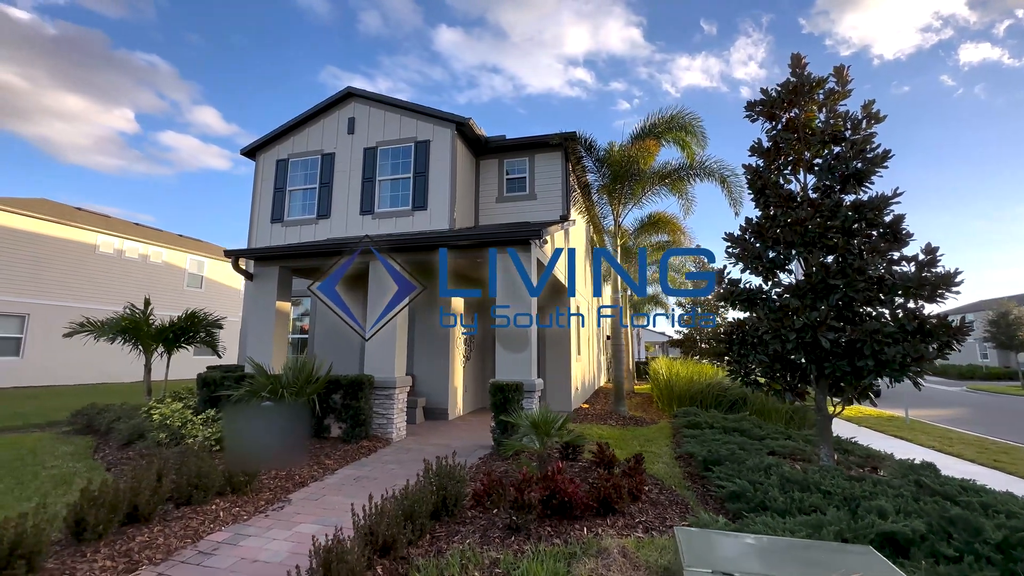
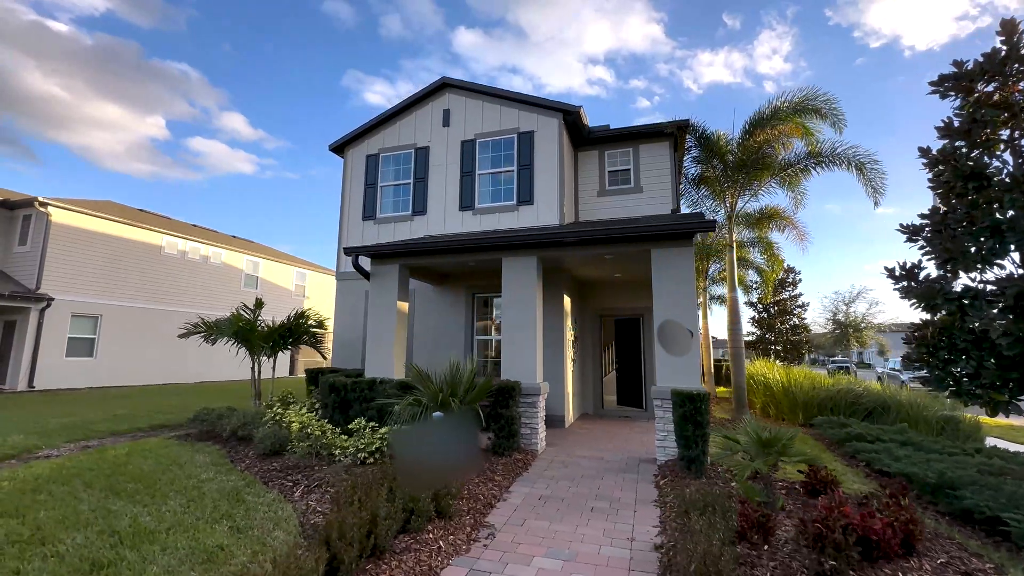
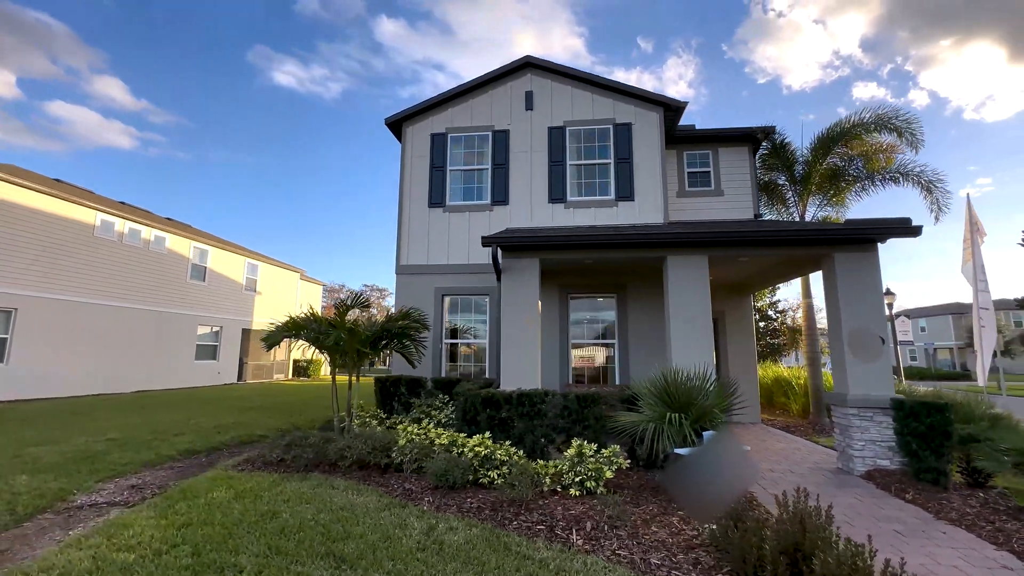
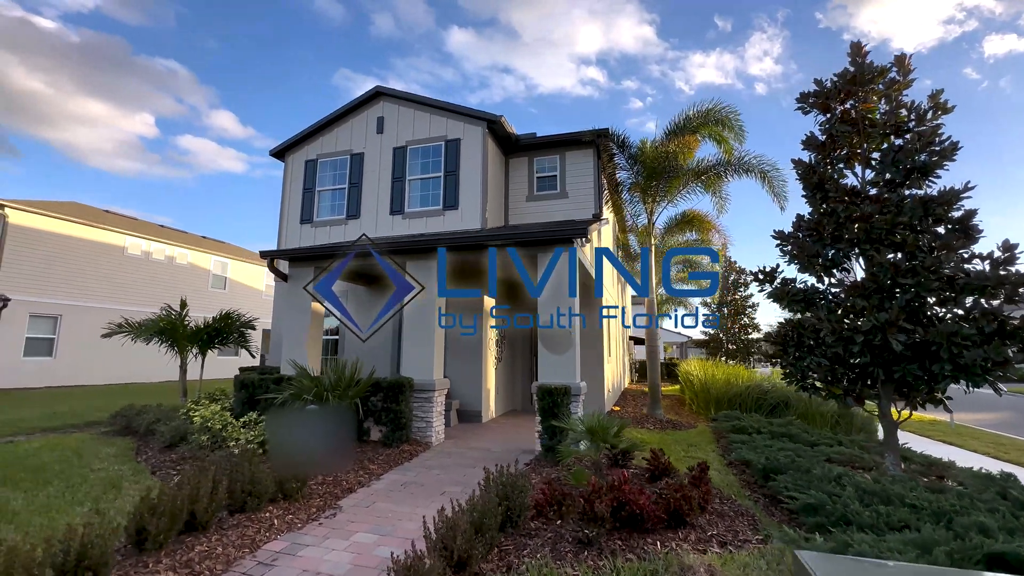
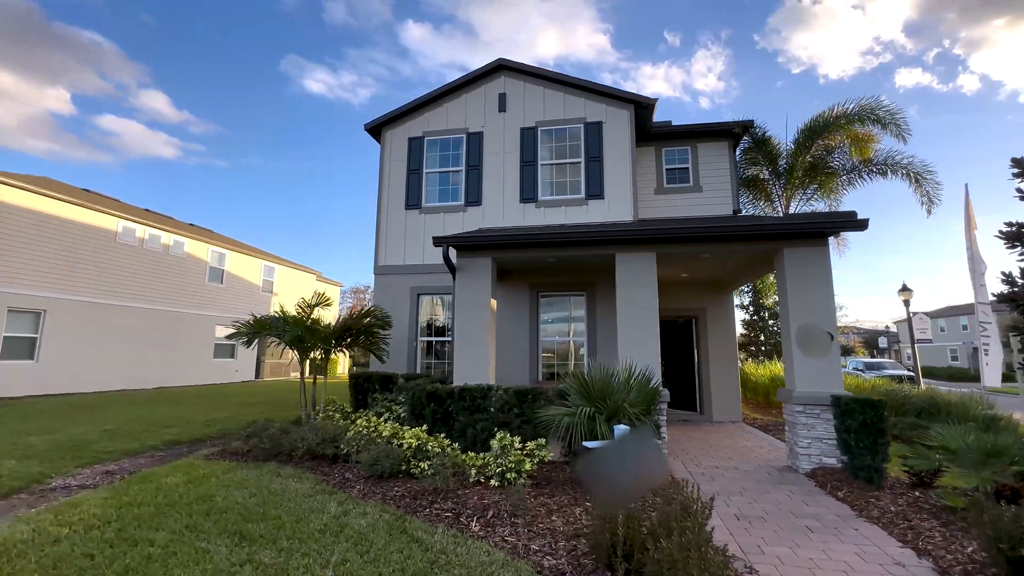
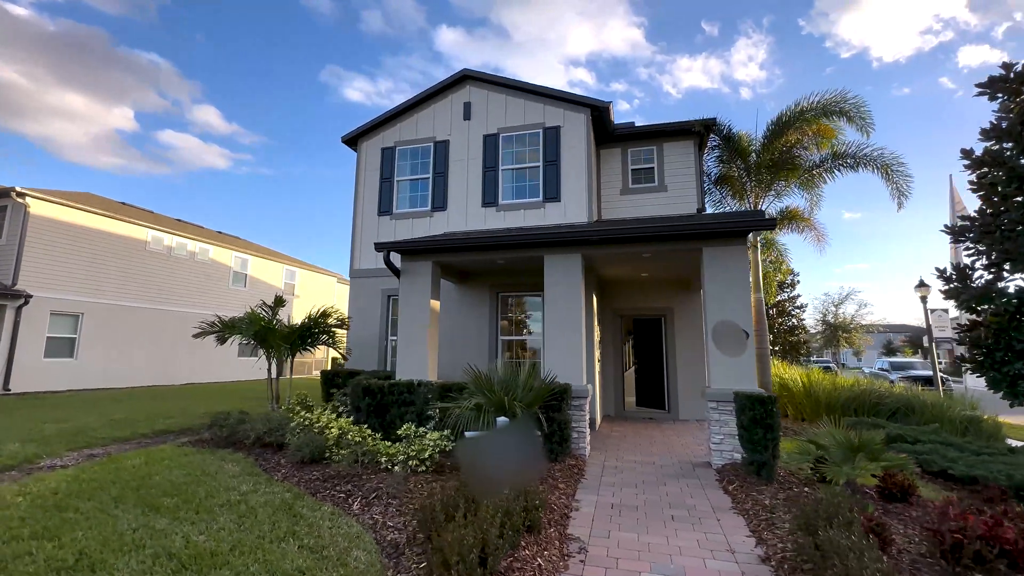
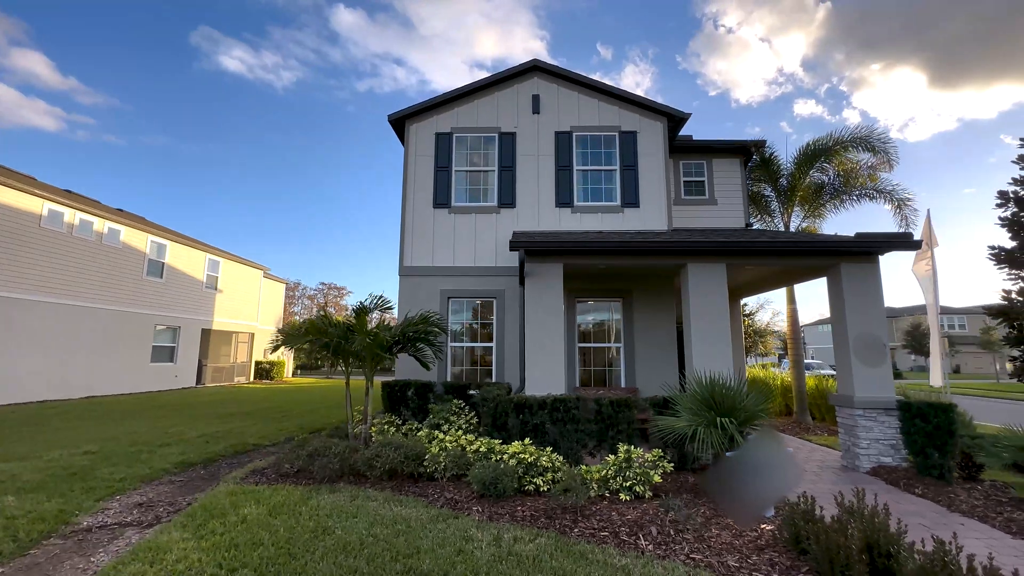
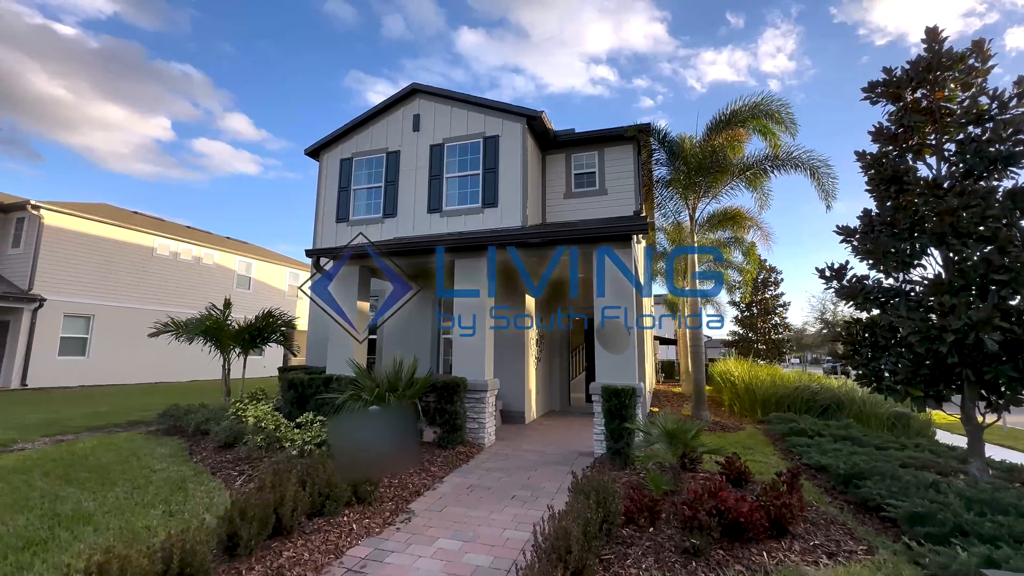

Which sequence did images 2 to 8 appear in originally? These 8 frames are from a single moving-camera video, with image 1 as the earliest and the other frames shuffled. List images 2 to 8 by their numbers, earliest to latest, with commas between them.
4, 8, 2, 6, 5, 3, 7
